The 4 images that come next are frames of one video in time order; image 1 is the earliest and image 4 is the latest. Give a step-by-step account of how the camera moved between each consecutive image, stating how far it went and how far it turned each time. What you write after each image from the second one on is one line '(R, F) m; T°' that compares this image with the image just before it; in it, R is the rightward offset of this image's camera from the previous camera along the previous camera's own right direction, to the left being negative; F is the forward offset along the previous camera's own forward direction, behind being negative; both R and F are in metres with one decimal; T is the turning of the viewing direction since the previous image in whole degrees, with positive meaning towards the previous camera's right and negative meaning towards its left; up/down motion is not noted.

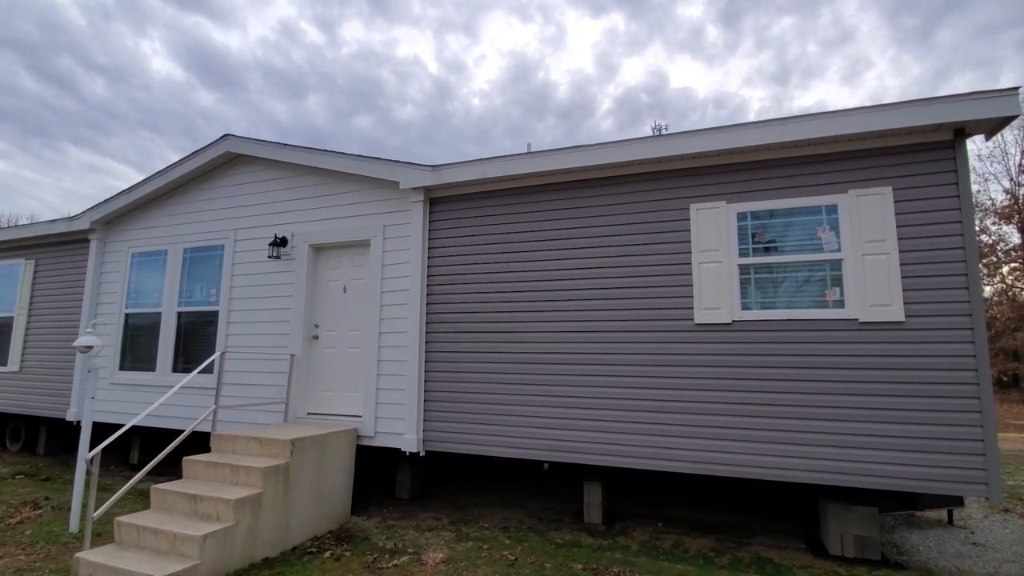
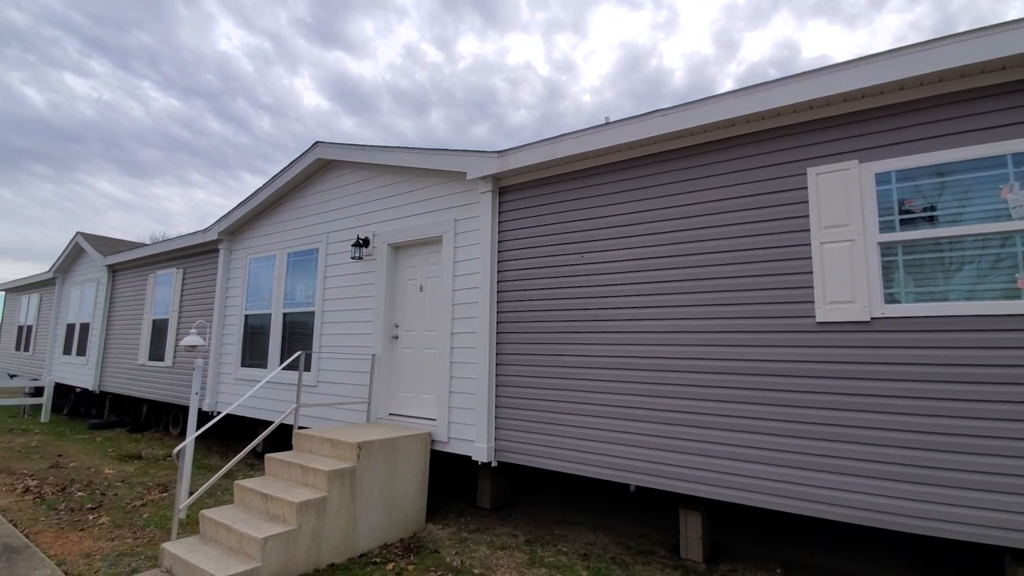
(+0.3, +0.5) m; -13°
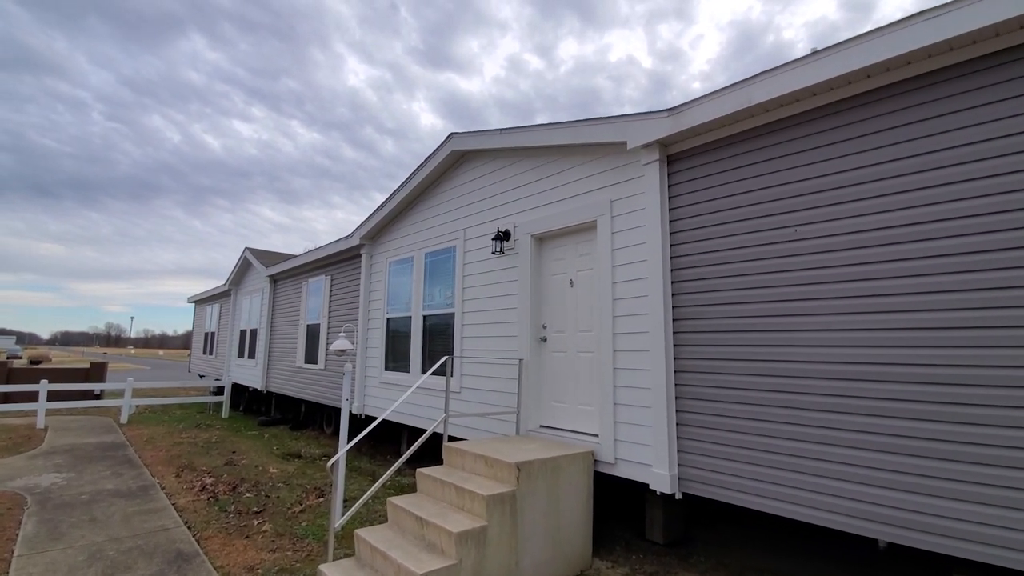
(-0.5, +0.7) m; -13°
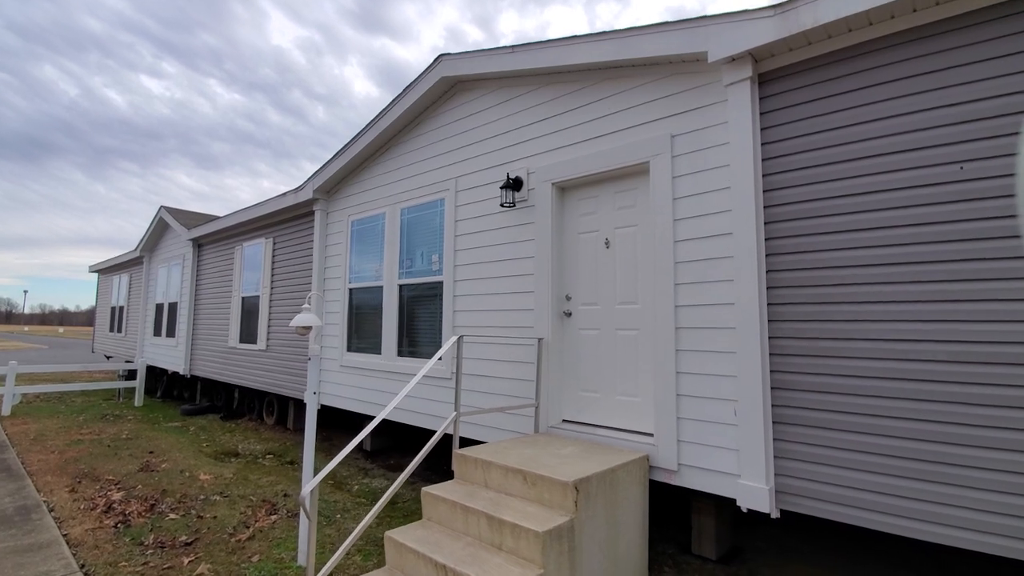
(-0.6, +1.1) m; +7°
